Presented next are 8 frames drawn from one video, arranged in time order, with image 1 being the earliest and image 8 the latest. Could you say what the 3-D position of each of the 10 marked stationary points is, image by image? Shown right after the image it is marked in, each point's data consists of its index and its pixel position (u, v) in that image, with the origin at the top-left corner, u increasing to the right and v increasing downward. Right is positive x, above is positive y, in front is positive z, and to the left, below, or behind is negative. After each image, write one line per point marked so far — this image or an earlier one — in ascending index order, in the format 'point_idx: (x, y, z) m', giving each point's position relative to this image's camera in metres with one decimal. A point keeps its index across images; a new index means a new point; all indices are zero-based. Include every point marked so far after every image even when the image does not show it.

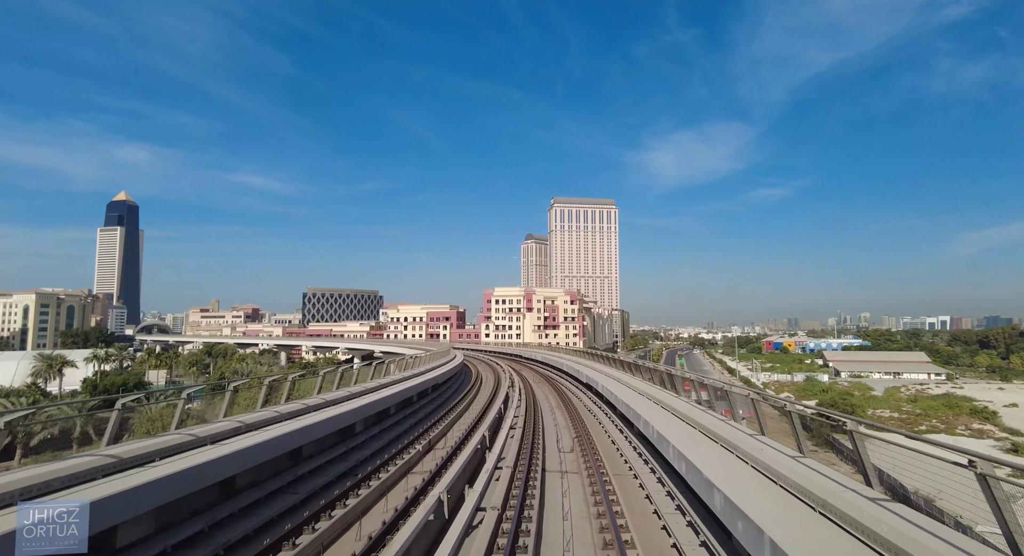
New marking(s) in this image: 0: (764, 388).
0: (+7.8, -3.4, +16.7) m
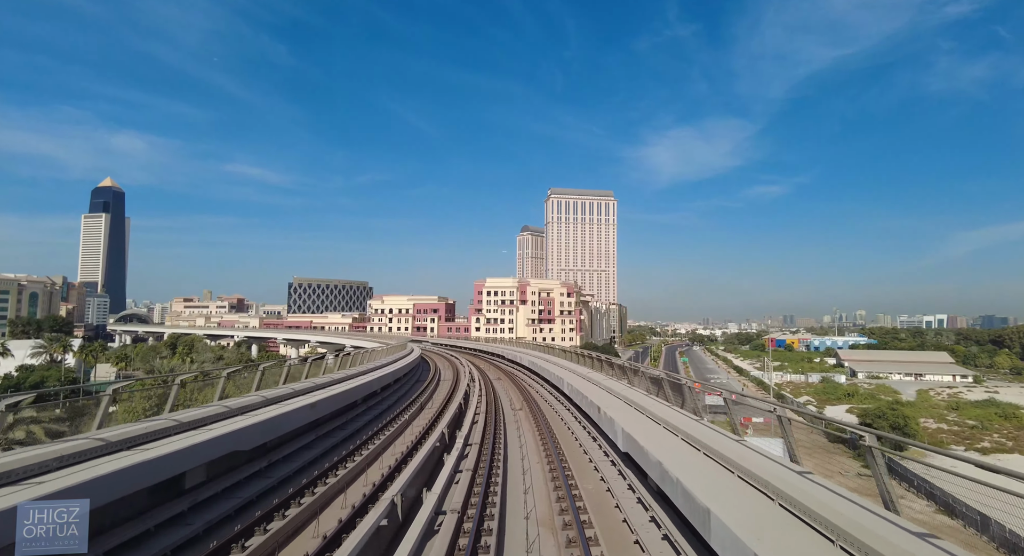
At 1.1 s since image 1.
0: (+7.5, -3.1, +15.2) m
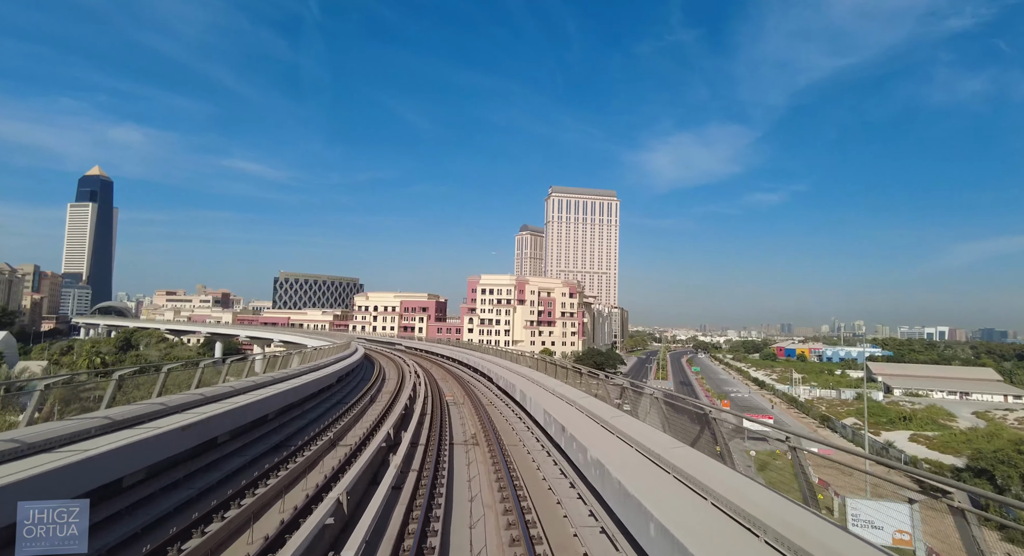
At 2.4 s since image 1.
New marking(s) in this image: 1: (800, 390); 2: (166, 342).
0: (+7.3, -3.1, +13.2) m
1: (+9.0, -3.5, +17.0) m
2: (-11.0, -2.0, +17.1) m
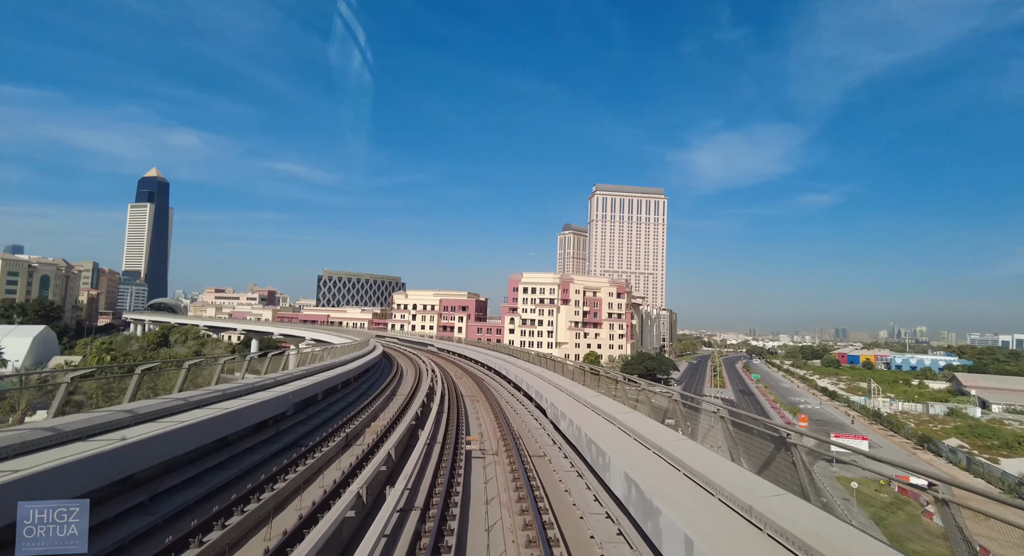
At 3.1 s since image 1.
0: (+8.3, -3.1, +11.6) m
1: (+10.3, -3.5, +15.2) m
2: (-9.6, -1.9, +16.8) m
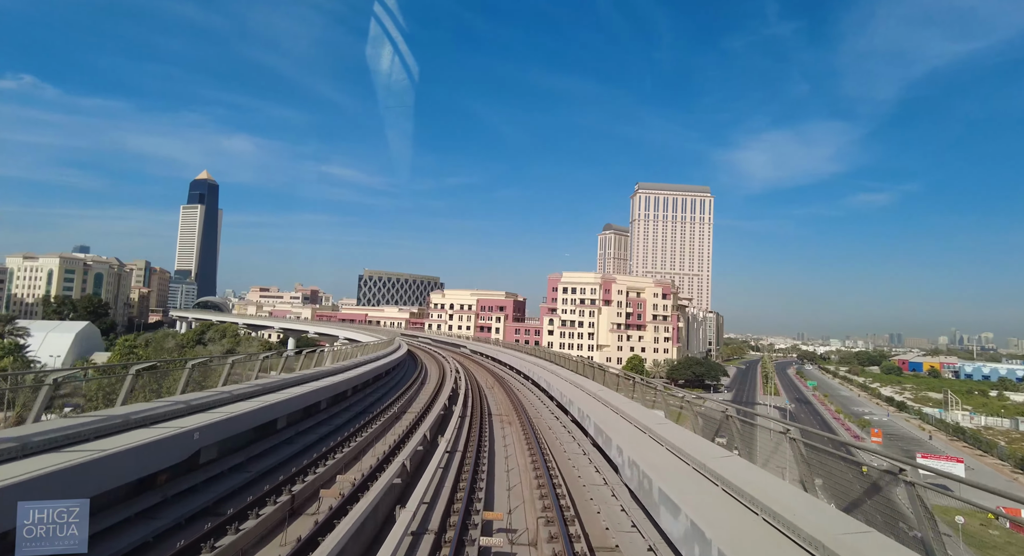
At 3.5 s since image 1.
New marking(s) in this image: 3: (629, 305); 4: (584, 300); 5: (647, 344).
0: (+9.1, -3.1, +10.3) m
1: (+11.3, -3.5, +13.8) m
2: (-8.4, -1.8, +16.8) m
3: (+4.3, -1.0, +20.0) m
4: (+2.6, -0.8, +19.9) m
5: (+4.9, -2.4, +19.8) m
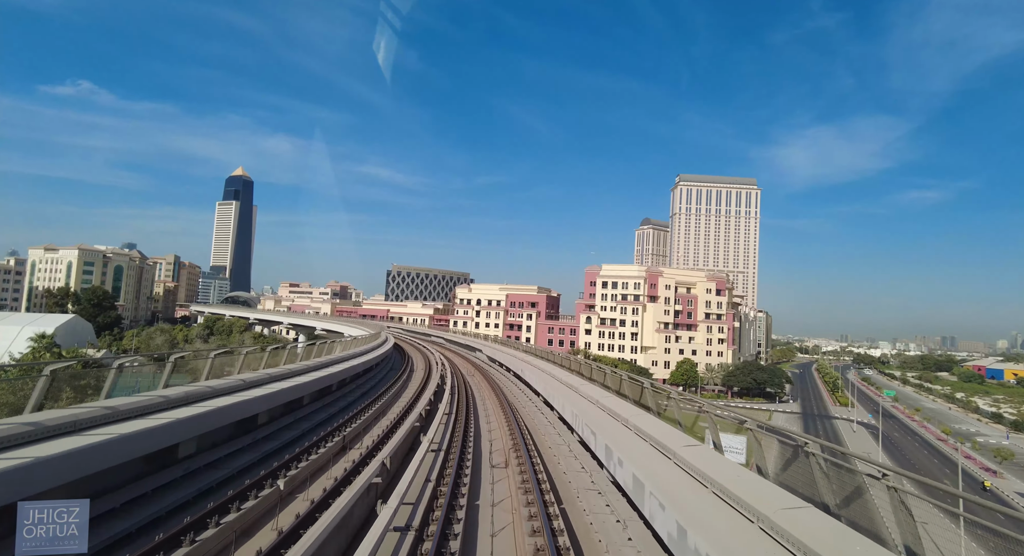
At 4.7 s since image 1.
0: (+9.5, -2.9, +7.8) m
1: (+12.0, -3.3, +11.1) m
2: (-7.5, -1.6, +15.4) m
3: (+5.4, -0.8, +17.7) m
4: (+3.7, -0.6, +17.8) m
5: (+6.0, -2.2, +17.5) m
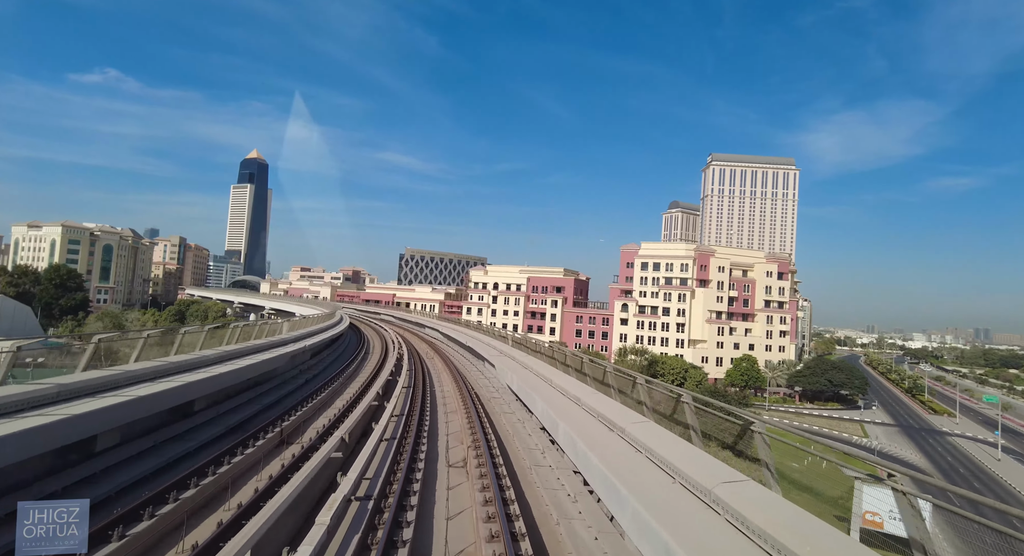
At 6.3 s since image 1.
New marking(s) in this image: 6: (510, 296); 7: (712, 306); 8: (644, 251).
0: (+9.8, -2.6, +4.9) m
1: (+12.3, -3.0, +8.1) m
2: (-7.0, -1.0, +13.0) m
3: (+6.0, -0.2, +14.9) m
4: (+4.3, 0.0, +15.0) m
5: (+6.6, -1.7, +14.7) m
6: (0.0, -0.6, +19.2) m
7: (+5.4, -0.7, +14.6) m
8: (+3.8, +0.8, +15.4) m
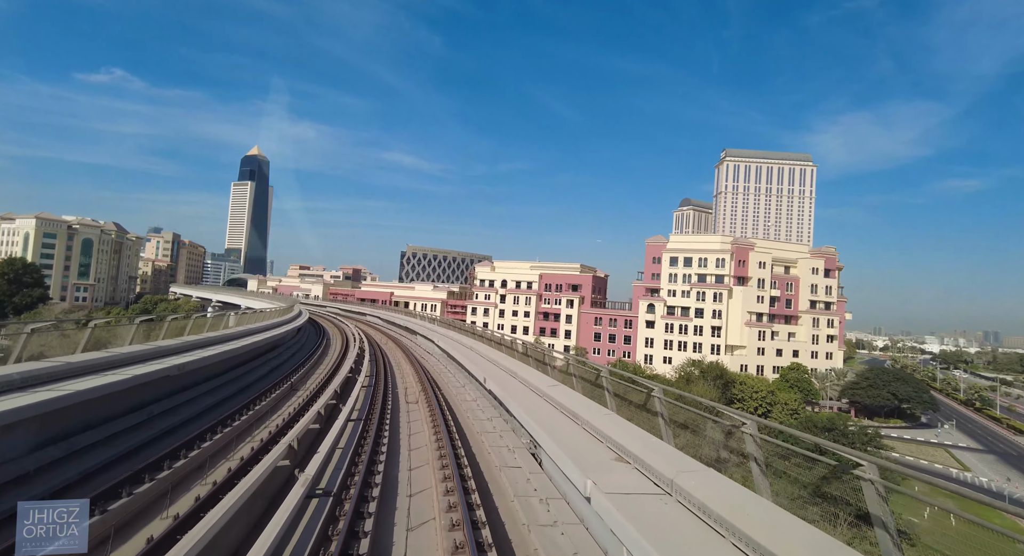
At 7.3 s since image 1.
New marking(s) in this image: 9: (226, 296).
0: (+10.0, -2.6, +3.0) m
1: (+12.5, -2.9, +6.2) m
2: (-6.7, -0.9, +11.3) m
3: (+6.3, -0.2, +13.1) m
4: (+4.6, 0.0, +13.1) m
5: (+6.8, -1.6, +12.8) m
6: (+0.3, -0.5, +17.4) m
7: (+5.6, -0.7, +12.8) m
8: (+4.0, +0.8, +13.6) m
9: (-10.0, -0.6, +19.4) m
